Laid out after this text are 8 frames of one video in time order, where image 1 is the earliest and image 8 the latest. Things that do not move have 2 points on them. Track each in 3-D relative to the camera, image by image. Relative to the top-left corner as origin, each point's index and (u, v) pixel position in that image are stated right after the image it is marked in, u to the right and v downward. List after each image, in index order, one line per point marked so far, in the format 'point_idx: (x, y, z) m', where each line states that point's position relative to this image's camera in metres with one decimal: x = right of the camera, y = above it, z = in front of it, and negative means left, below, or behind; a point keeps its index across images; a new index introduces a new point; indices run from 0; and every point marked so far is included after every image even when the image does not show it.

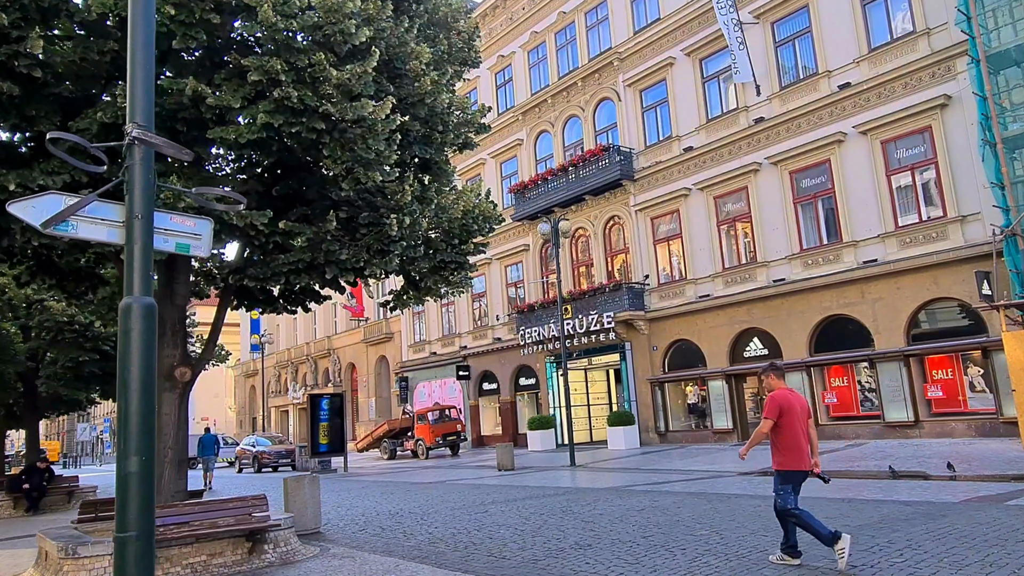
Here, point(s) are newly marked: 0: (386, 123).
0: (-1.5, +2.0, +8.5) m
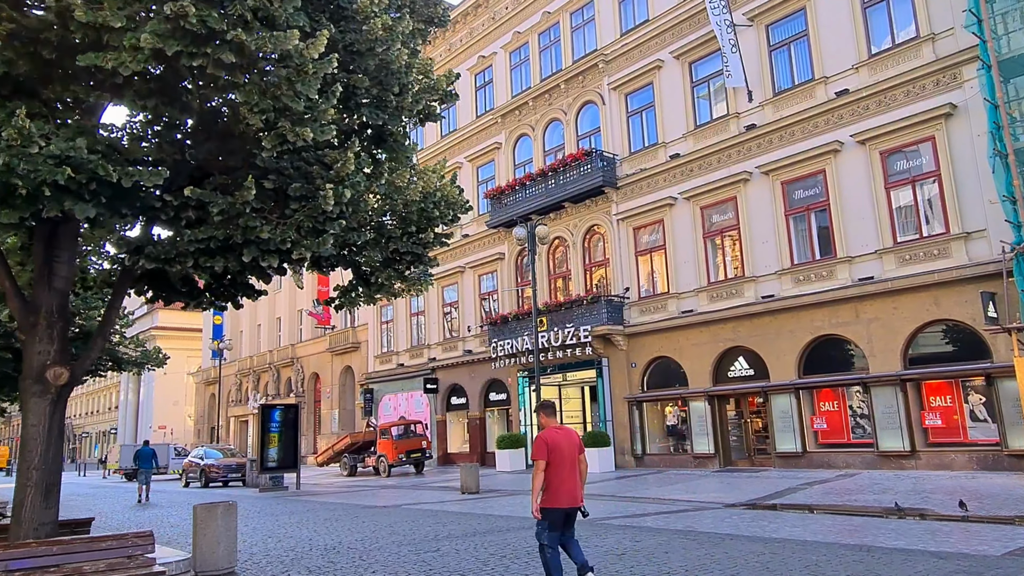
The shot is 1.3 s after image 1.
0: (-1.8, +2.1, +6.9) m
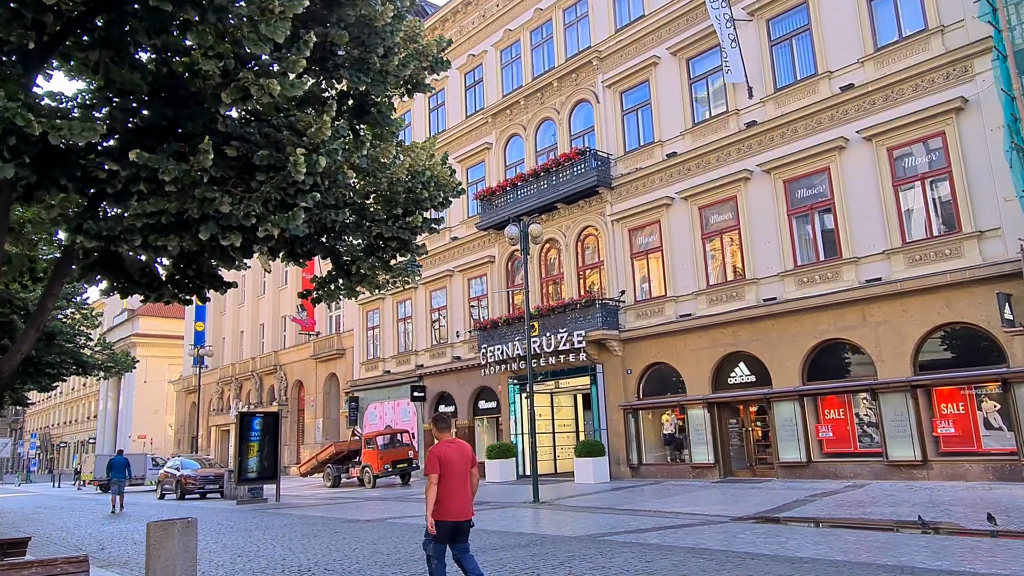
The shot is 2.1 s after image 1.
0: (-1.8, +2.2, +6.0) m
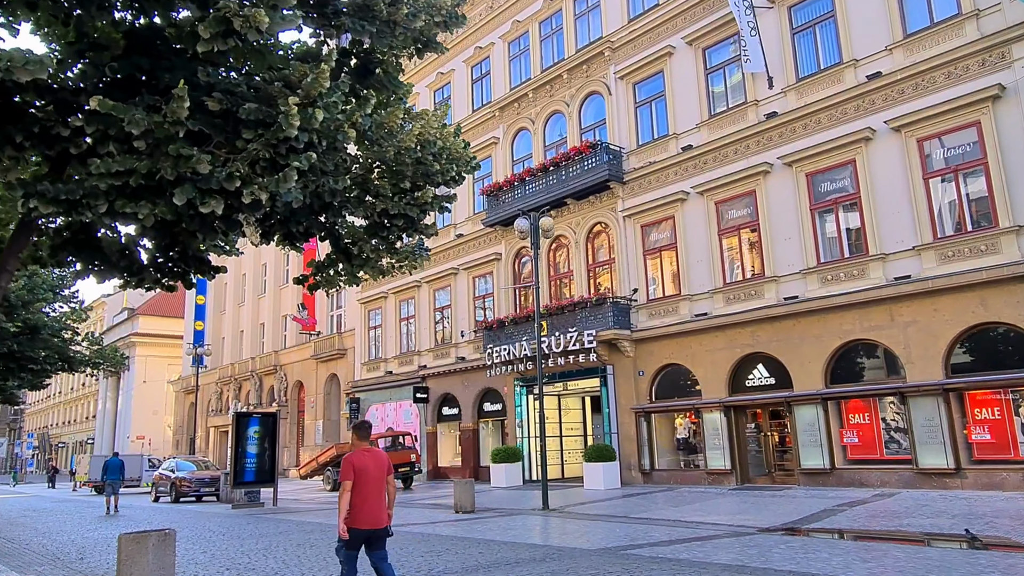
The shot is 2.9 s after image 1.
0: (-1.6, +2.4, +5.1) m
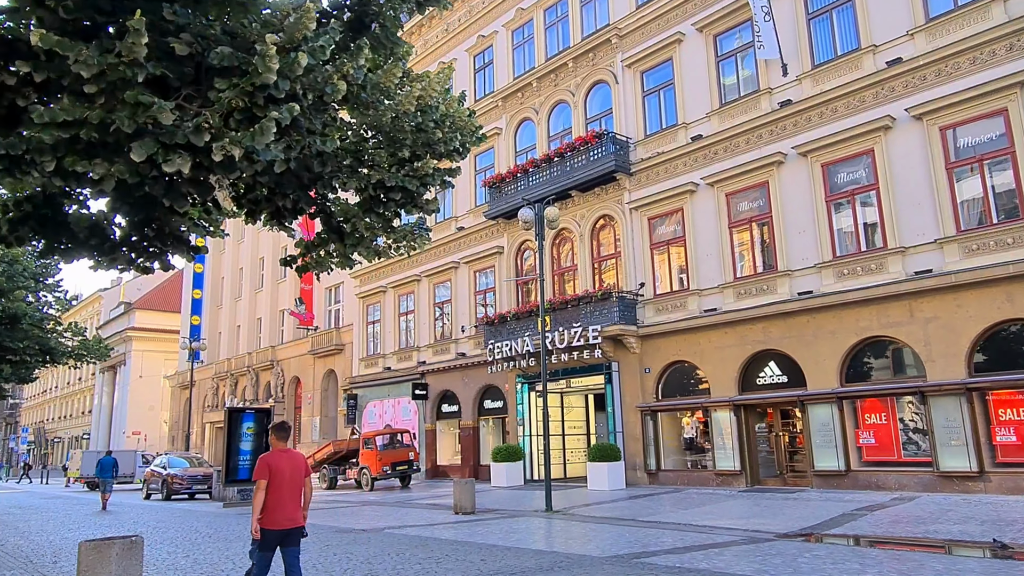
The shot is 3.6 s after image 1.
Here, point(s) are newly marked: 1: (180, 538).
0: (-1.5, +2.5, +4.4) m
1: (-6.0, -4.5, +13.4) m
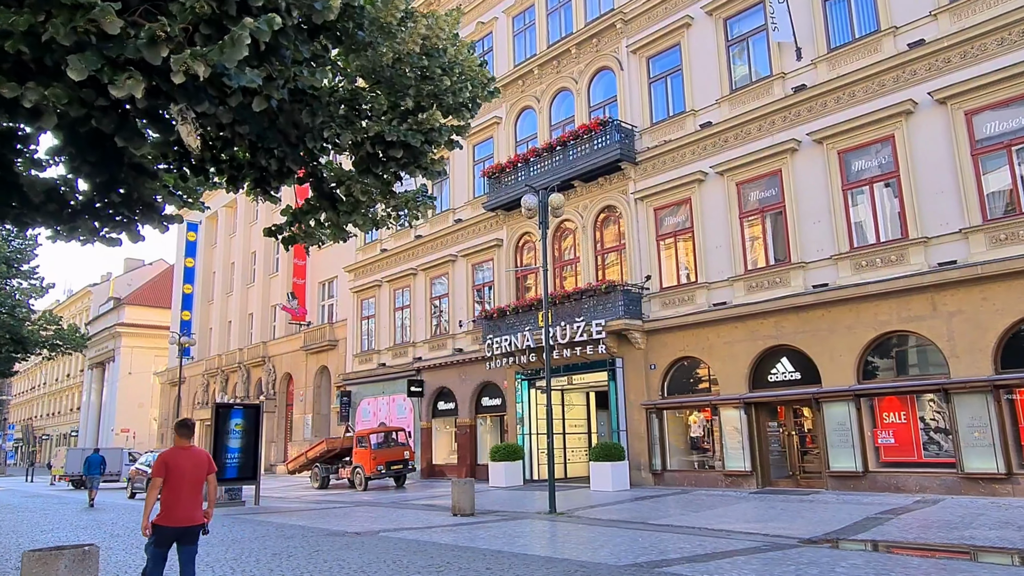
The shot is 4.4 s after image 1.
0: (-1.3, +2.7, +3.5) m
1: (-5.9, -4.2, +12.5) m
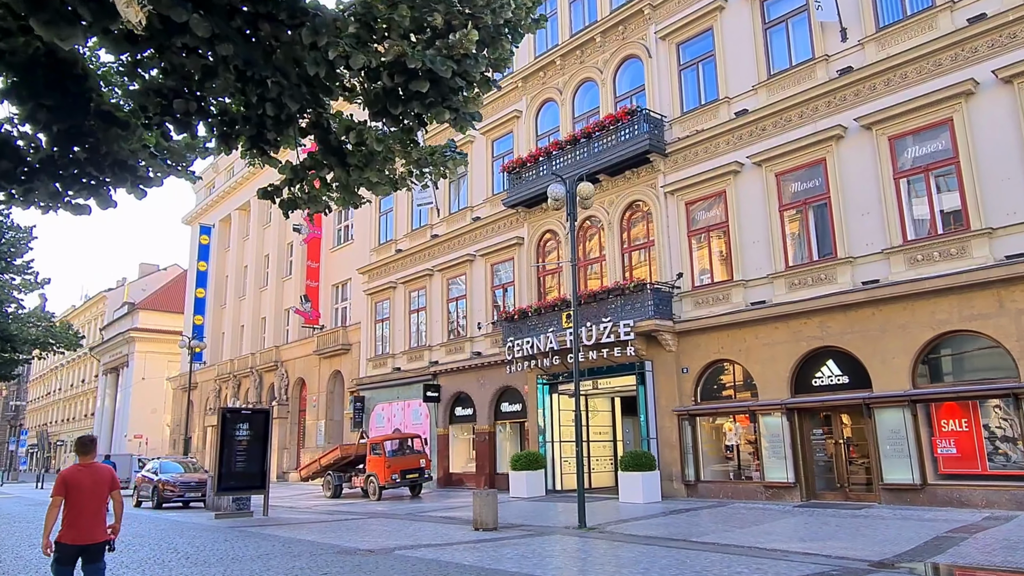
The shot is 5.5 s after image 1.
0: (-1.0, +3.0, +2.4) m
1: (-5.5, -4.1, +11.4) m
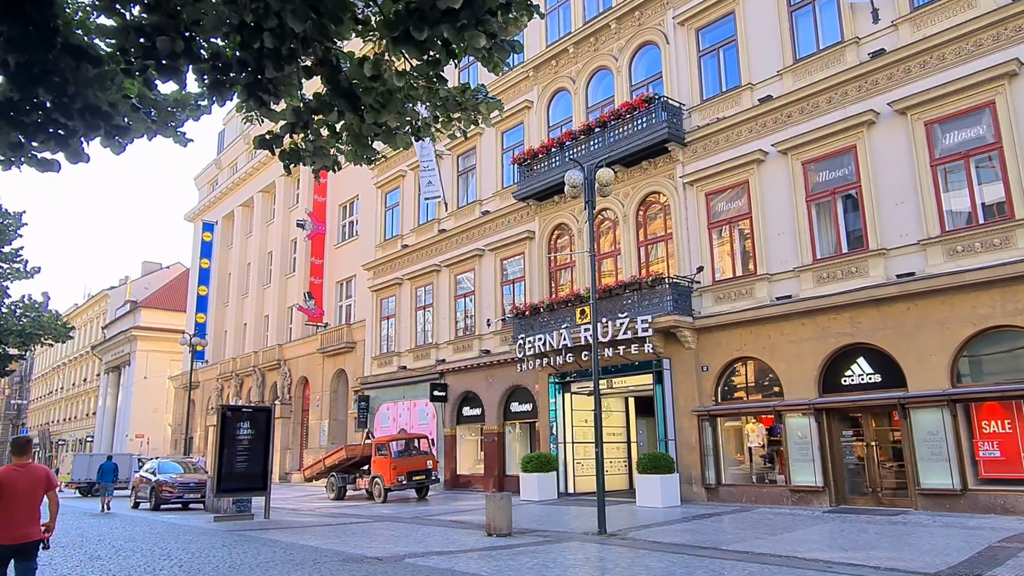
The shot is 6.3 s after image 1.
0: (-0.8, +3.2, +1.6) m
1: (-5.2, -3.9, +10.6) m
